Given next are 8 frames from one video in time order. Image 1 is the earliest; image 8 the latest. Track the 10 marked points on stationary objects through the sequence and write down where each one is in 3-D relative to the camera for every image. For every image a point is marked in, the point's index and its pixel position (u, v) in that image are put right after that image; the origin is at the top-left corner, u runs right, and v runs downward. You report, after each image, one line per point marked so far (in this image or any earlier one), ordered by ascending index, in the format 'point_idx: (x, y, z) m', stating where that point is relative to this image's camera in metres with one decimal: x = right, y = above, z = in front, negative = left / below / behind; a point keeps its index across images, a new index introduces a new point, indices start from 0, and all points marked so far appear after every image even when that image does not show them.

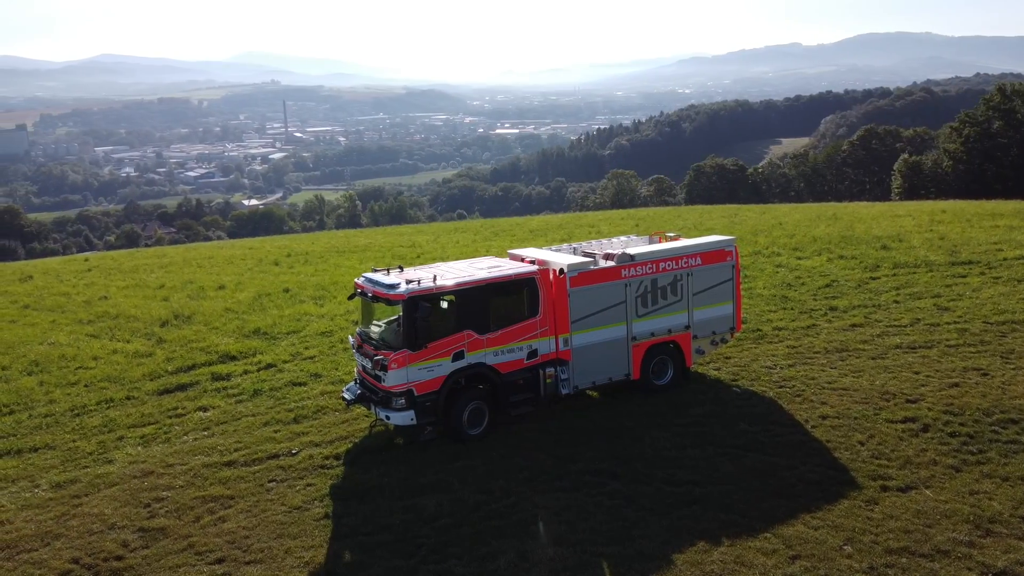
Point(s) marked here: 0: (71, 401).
0: (-8.1, -2.1, +15.2) m
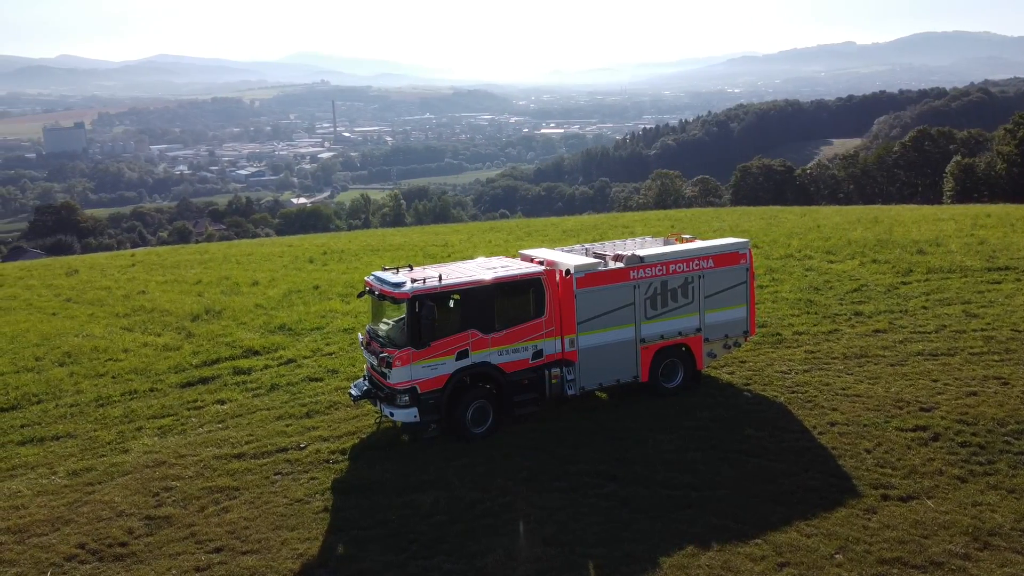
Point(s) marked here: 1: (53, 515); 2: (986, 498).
0: (-7.9, -2.0, +15.7) m
1: (-5.9, -2.9, +10.6) m
2: (+5.6, -2.5, +9.8) m
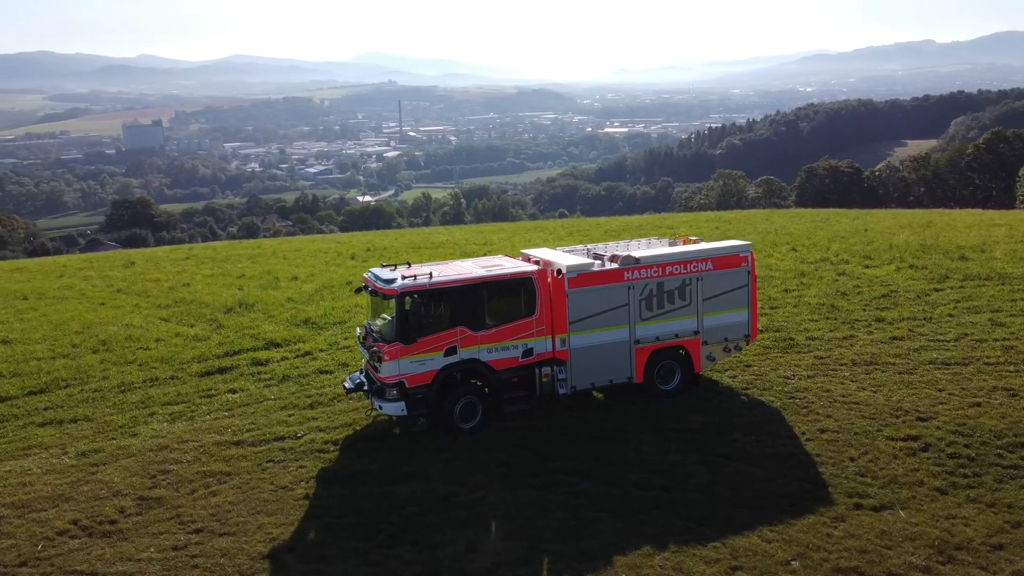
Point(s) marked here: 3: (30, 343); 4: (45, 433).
0: (-7.8, -1.8, +16.4) m
1: (-6.2, -2.8, +11.3) m
2: (+5.2, -2.6, +9.5) m
3: (-11.5, -1.3, +19.8) m
4: (-7.6, -2.4, +13.5) m
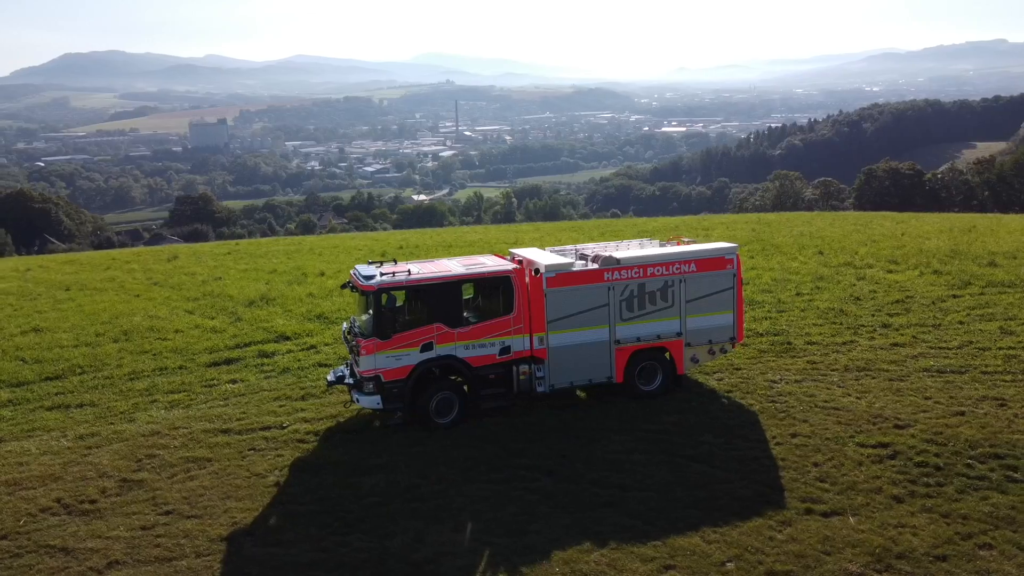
0: (-7.9, -1.6, +17.2) m
1: (-6.7, -2.6, +11.9) m
2: (+4.6, -2.6, +9.4) m
3: (-11.4, -1.1, +20.8) m
4: (-8.0, -2.2, +14.3) m
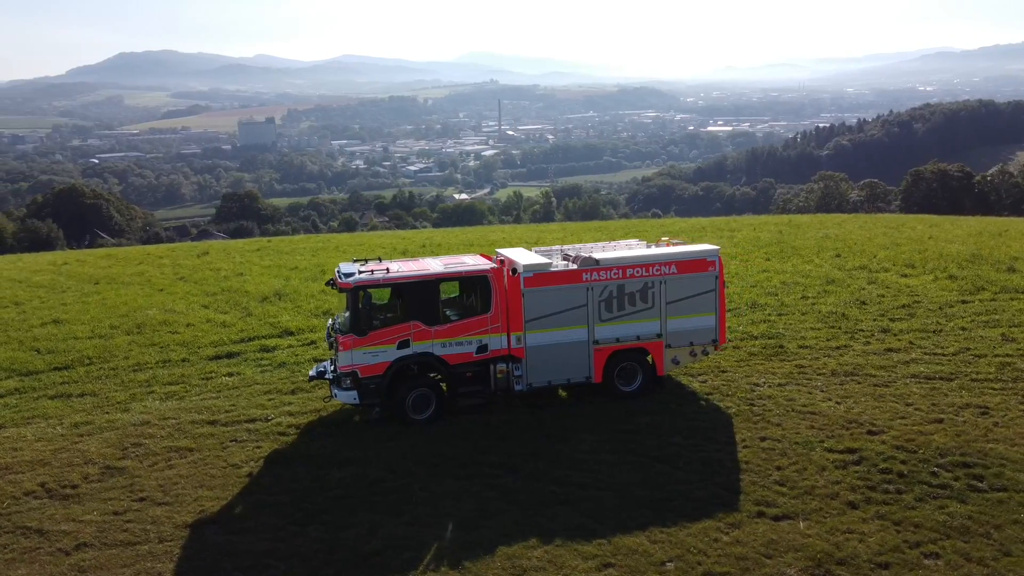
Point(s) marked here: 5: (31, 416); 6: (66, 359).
0: (-8.0, -1.5, +17.8) m
1: (-7.2, -2.5, +12.5) m
2: (+4.0, -2.7, +9.3) m
3: (-11.3, -0.9, +21.6) m
4: (-8.3, -2.1, +14.8) m
5: (-8.3, -2.2, +14.3) m
6: (-9.6, -1.5, +17.7) m
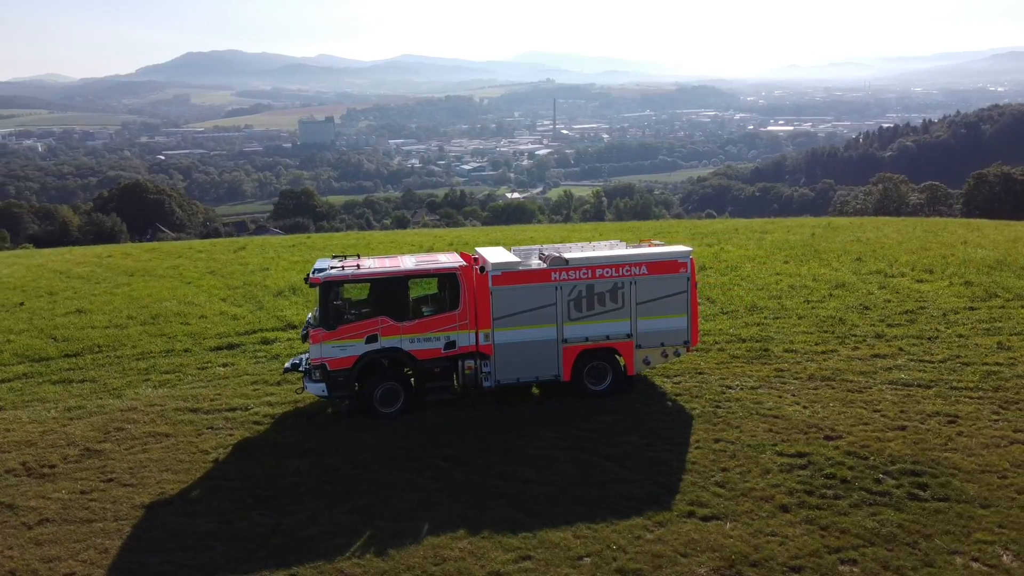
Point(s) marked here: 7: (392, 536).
0: (-8.3, -1.4, +18.6) m
1: (-7.8, -2.4, +13.2) m
2: (+3.1, -2.7, +9.3) m
3: (-11.3, -0.7, +22.6) m
4: (-8.7, -1.9, +15.7) m
5: (-8.8, -2.0, +15.1) m
6: (-9.8, -1.3, +18.6) m
7: (-1.4, -2.9, +9.7) m
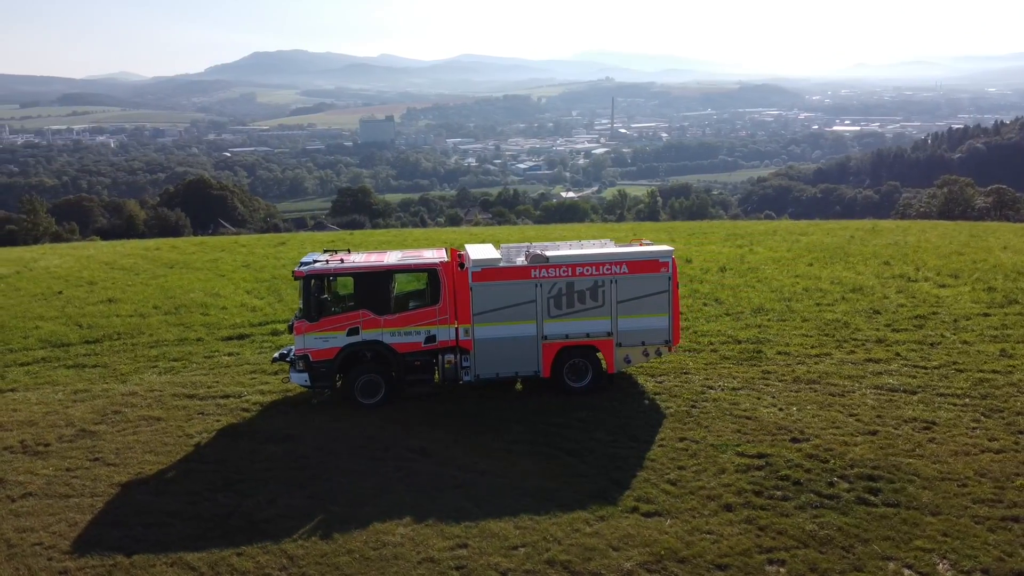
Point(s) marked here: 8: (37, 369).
0: (-8.3, -1.1, +19.4) m
1: (-8.2, -2.2, +14.0) m
2: (+2.4, -2.7, +9.3) m
3: (-11.0, -0.4, +23.6) m
4: (-8.9, -1.7, +16.5) m
5: (-9.0, -1.8, +16.0) m
6: (-9.8, -1.1, +19.5) m
7: (-2.1, -2.8, +10.0) m
8: (-9.6, -1.7, +16.8) m
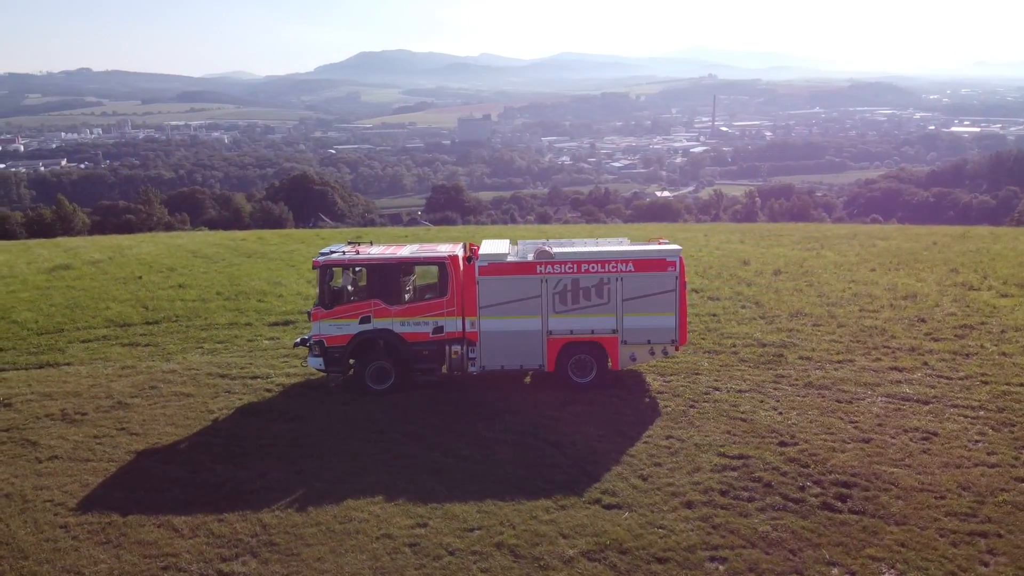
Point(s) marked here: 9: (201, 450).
0: (-7.5, -0.8, +20.6) m
1: (-8.0, -1.9, +15.3) m
2: (+1.9, -2.7, +9.4) m
3: (-9.7, 0.0, +25.1) m
4: (-8.5, -1.4, +17.8) m
5: (-8.7, -1.5, +17.3) m
6: (-8.9, -0.7, +20.9) m
7: (-2.5, -2.7, +10.6) m
8: (-9.2, -1.3, +18.2) m
9: (-4.6, -2.4, +12.4) m
